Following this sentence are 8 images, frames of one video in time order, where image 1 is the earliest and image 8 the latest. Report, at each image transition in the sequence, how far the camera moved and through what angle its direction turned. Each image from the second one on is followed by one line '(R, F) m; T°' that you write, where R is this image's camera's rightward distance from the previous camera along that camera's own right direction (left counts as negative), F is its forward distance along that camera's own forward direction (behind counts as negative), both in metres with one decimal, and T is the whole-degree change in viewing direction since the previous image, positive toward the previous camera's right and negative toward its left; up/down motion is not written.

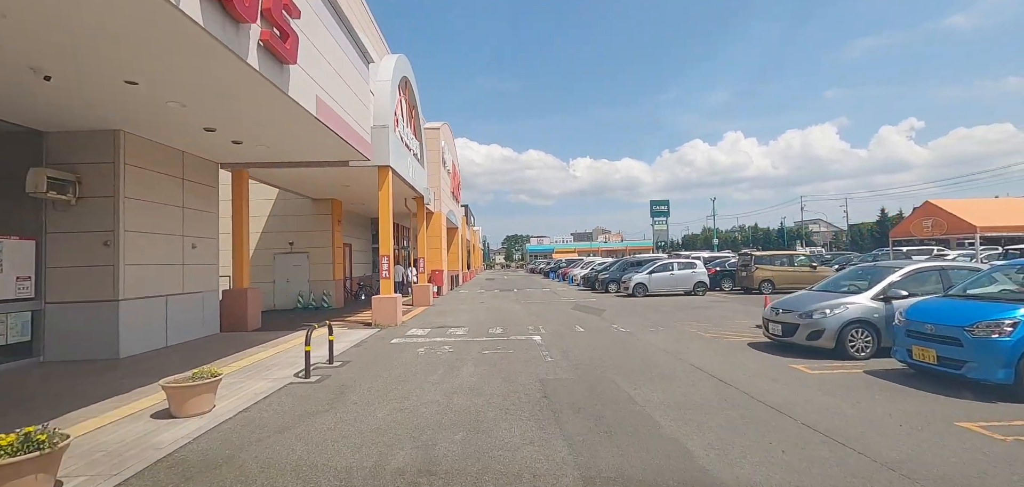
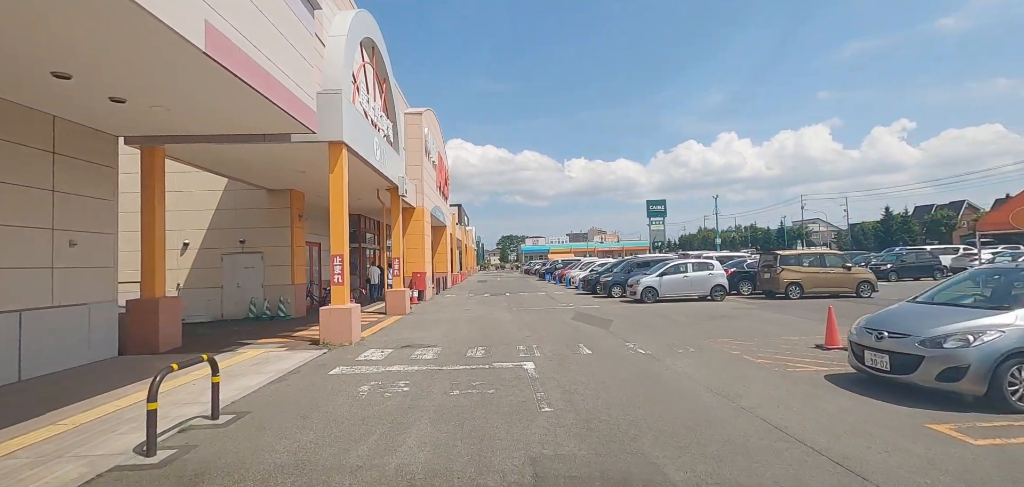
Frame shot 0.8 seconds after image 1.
(+0.2, +2.7) m; +1°
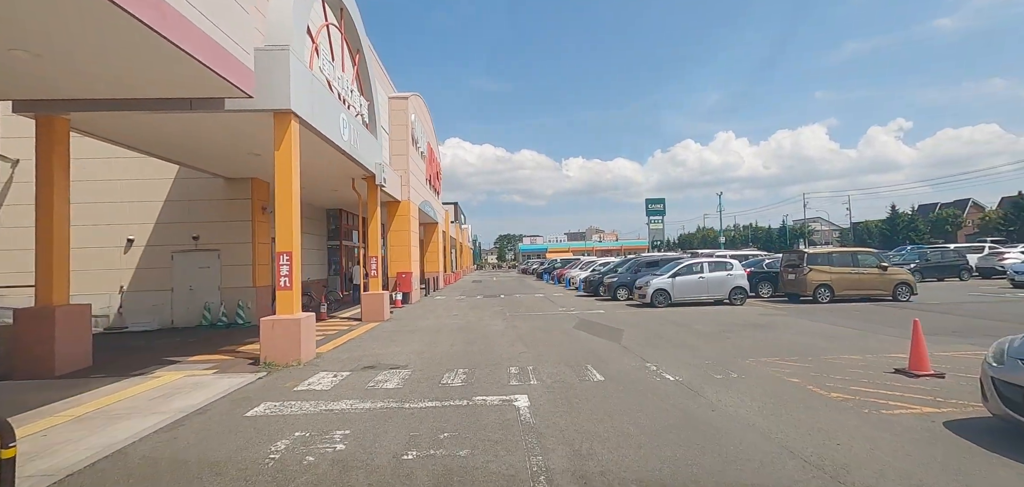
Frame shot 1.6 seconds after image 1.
(+0.1, +2.1) m; 0°
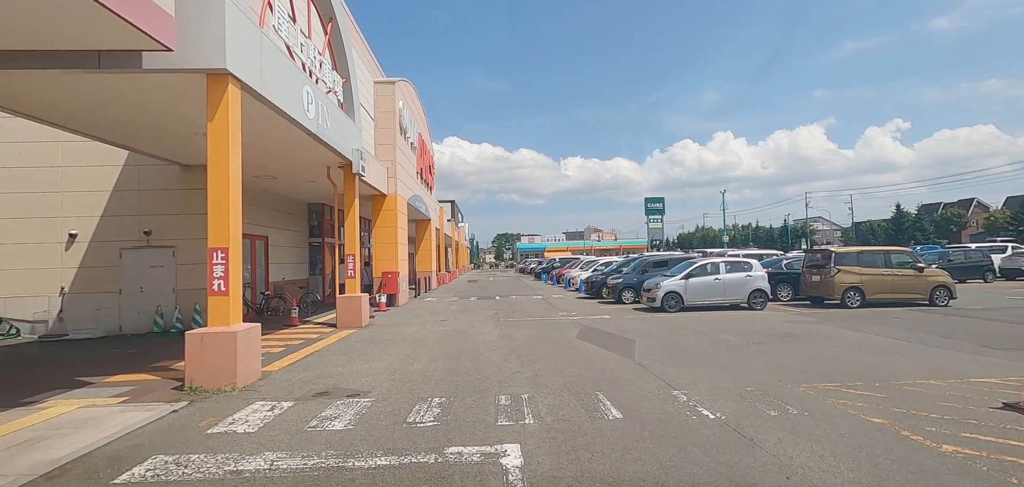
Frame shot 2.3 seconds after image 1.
(+0.1, +1.6) m; 0°
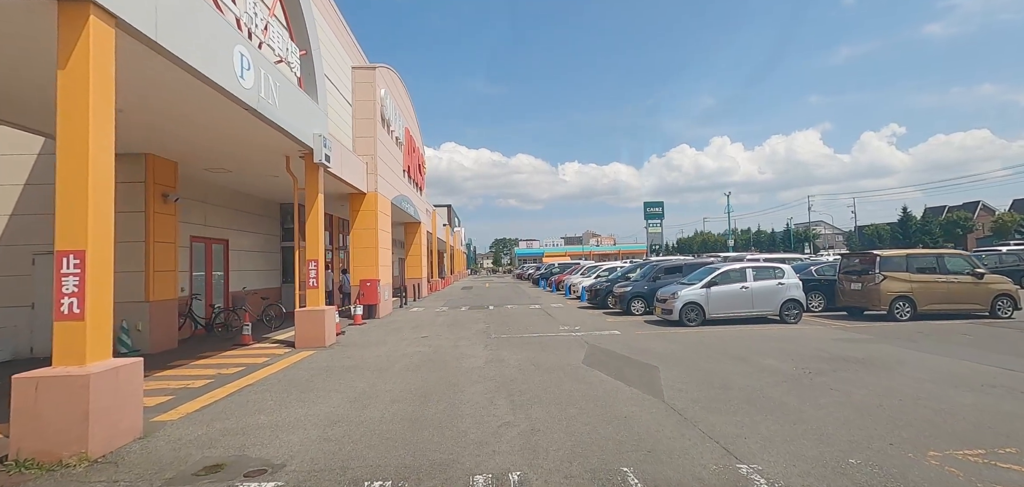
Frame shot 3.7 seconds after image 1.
(+0.1, +2.0) m; 0°
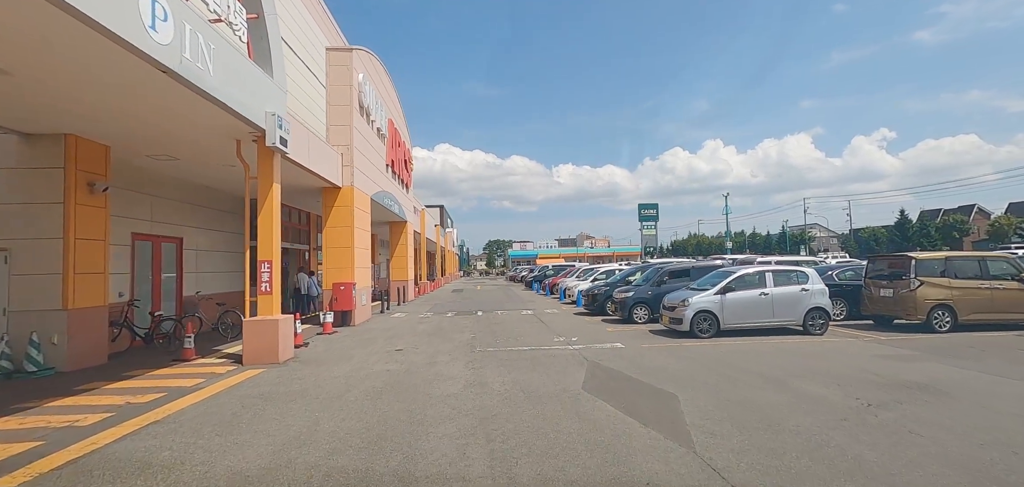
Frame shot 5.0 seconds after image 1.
(+0.1, +1.5) m; +1°
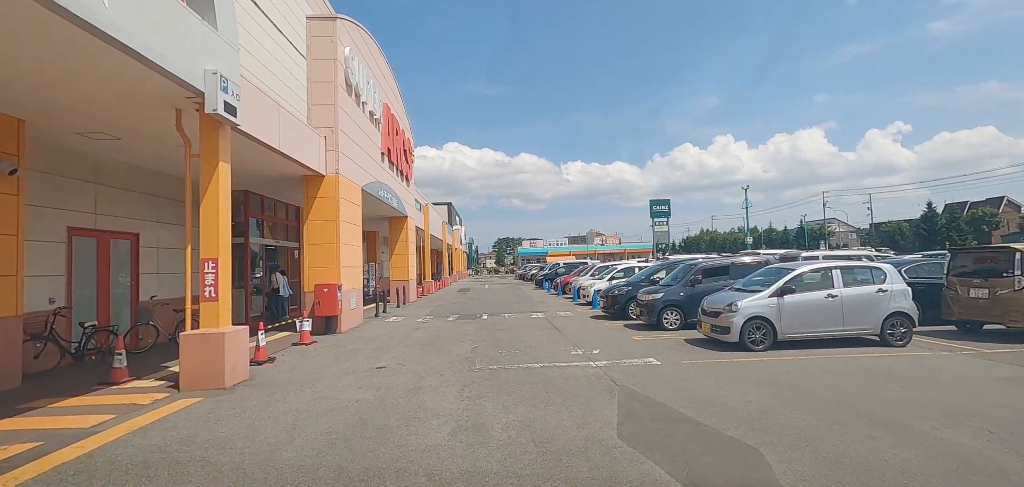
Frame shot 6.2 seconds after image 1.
(0.0, +2.0) m; -1°
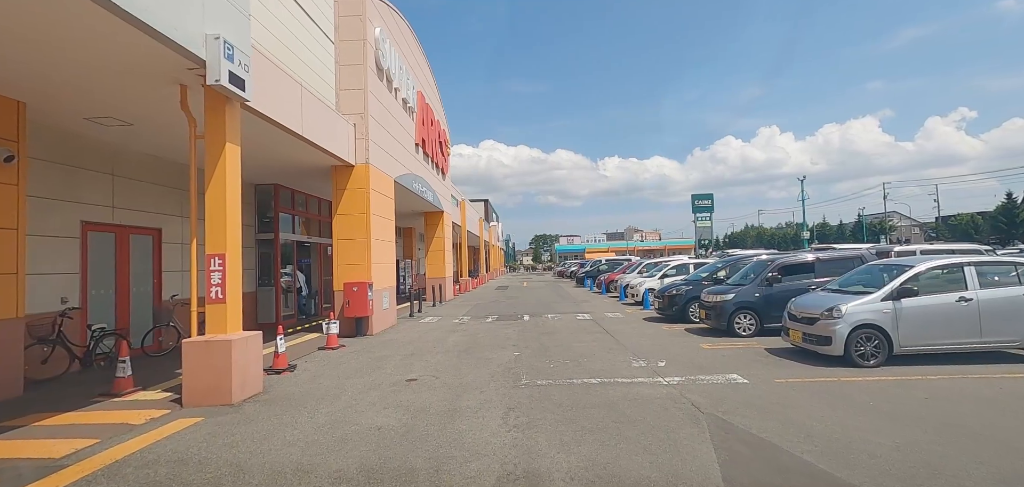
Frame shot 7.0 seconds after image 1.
(-0.2, +1.3) m; -5°
